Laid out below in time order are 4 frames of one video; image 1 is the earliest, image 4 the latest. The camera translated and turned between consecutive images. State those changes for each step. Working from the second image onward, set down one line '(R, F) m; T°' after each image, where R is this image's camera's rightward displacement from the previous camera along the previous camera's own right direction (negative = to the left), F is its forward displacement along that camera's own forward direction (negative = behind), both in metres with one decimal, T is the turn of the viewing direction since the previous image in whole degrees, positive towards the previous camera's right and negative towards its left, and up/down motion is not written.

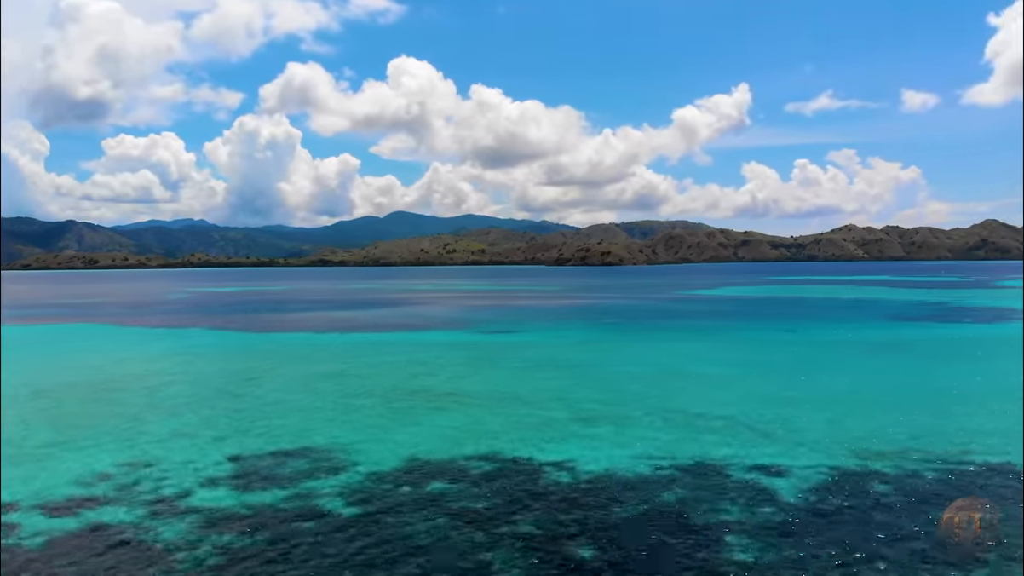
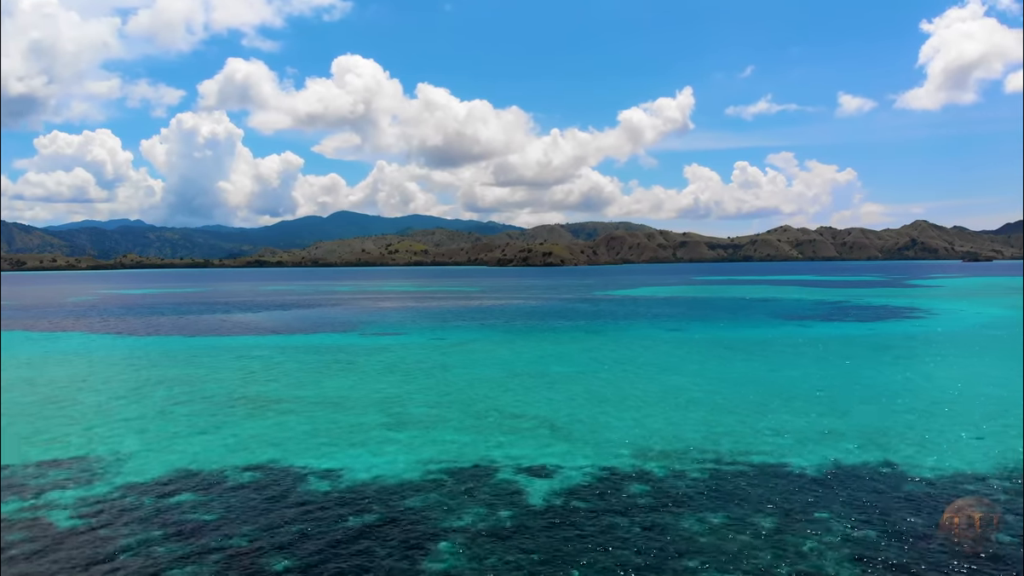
(+6.7, +1.2) m; +3°
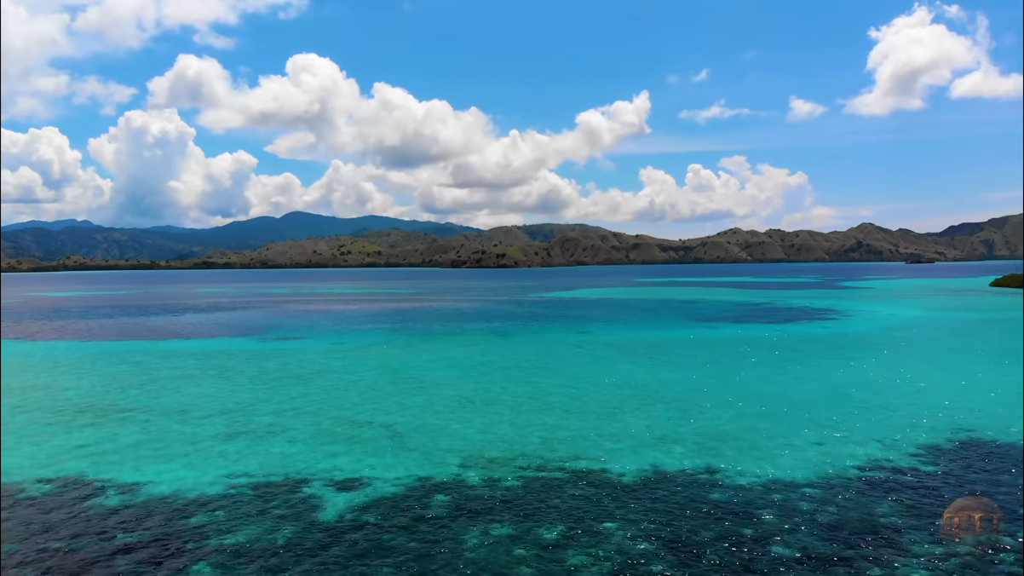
(+5.0, +0.7) m; +2°
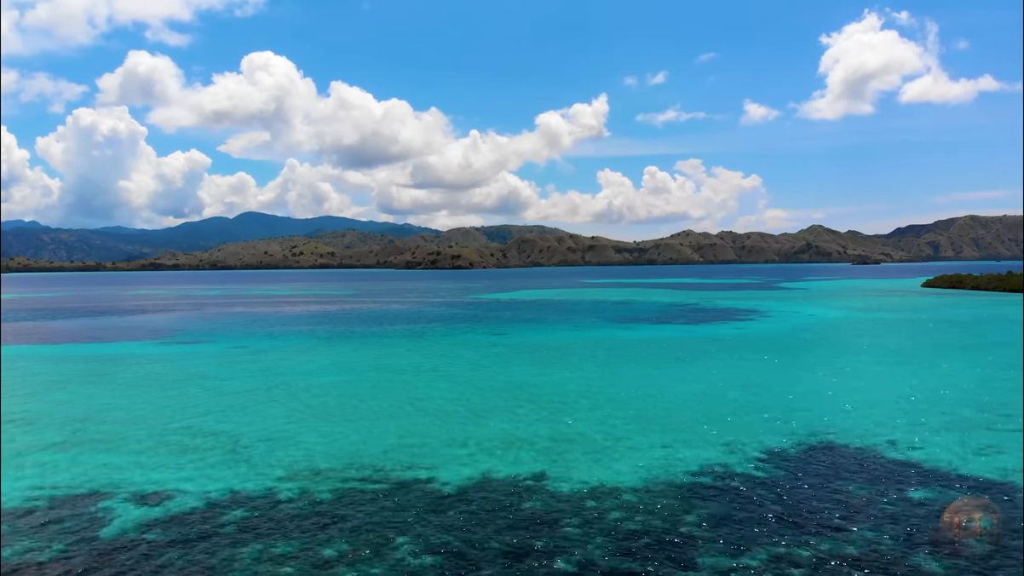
(+4.6, +0.6) m; +2°
